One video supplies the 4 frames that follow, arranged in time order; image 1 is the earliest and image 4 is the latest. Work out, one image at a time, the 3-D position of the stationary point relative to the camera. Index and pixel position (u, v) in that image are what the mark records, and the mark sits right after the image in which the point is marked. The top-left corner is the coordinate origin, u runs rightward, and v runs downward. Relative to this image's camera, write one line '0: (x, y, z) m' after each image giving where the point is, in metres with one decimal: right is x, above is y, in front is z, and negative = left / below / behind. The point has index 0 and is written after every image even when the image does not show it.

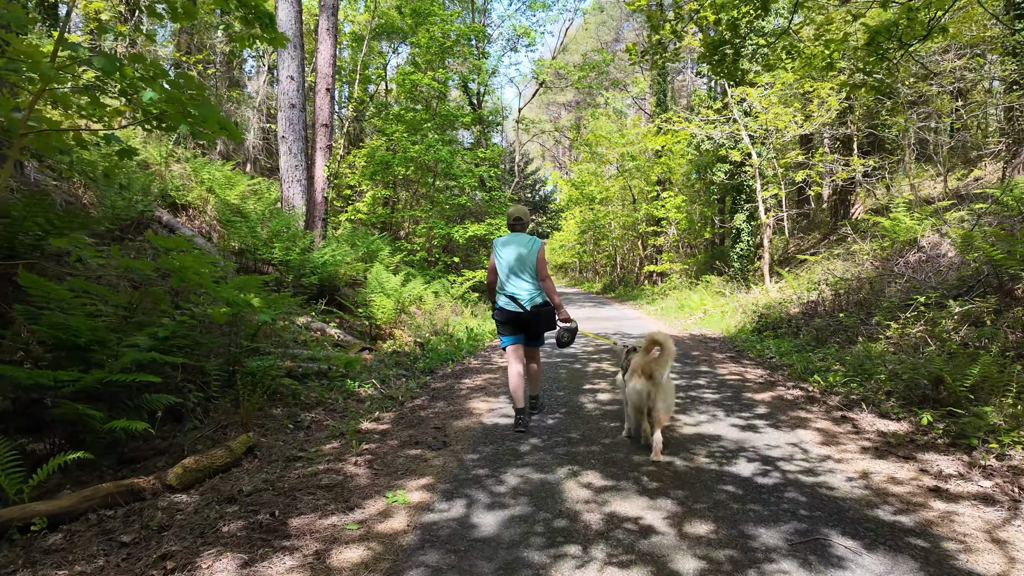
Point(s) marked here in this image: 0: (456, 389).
0: (-0.5, -0.9, +5.4) m
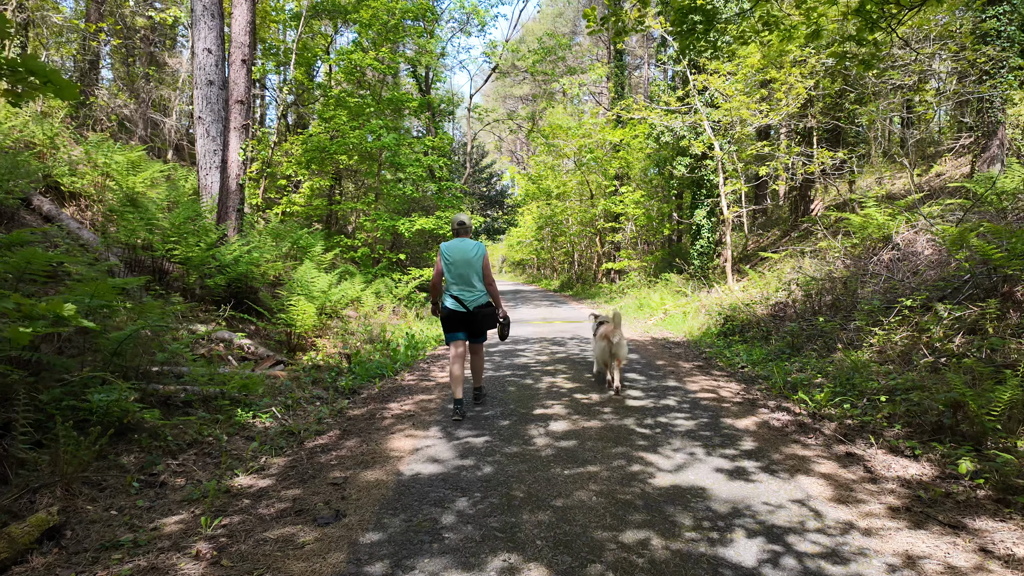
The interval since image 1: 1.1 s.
0: (-1.0, -1.0, +4.4) m
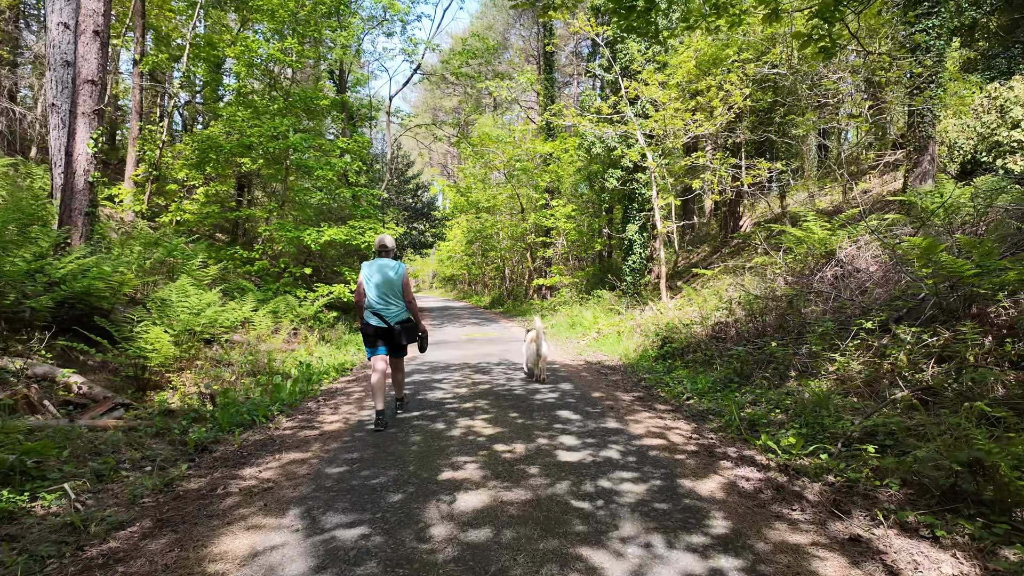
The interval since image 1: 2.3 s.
0: (-1.6, -1.1, +3.2) m
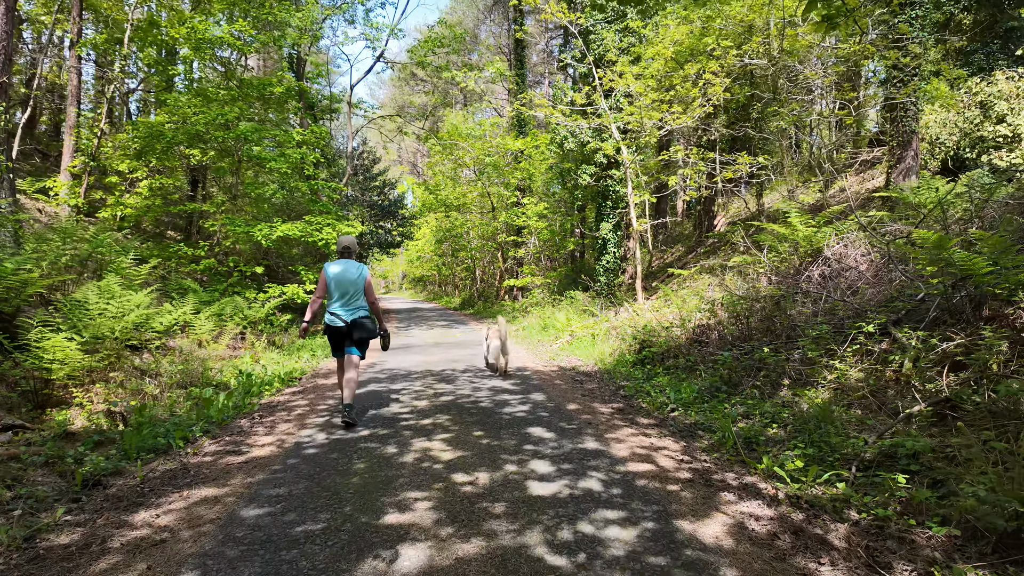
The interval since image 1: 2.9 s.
0: (-1.8, -1.1, +2.5) m
